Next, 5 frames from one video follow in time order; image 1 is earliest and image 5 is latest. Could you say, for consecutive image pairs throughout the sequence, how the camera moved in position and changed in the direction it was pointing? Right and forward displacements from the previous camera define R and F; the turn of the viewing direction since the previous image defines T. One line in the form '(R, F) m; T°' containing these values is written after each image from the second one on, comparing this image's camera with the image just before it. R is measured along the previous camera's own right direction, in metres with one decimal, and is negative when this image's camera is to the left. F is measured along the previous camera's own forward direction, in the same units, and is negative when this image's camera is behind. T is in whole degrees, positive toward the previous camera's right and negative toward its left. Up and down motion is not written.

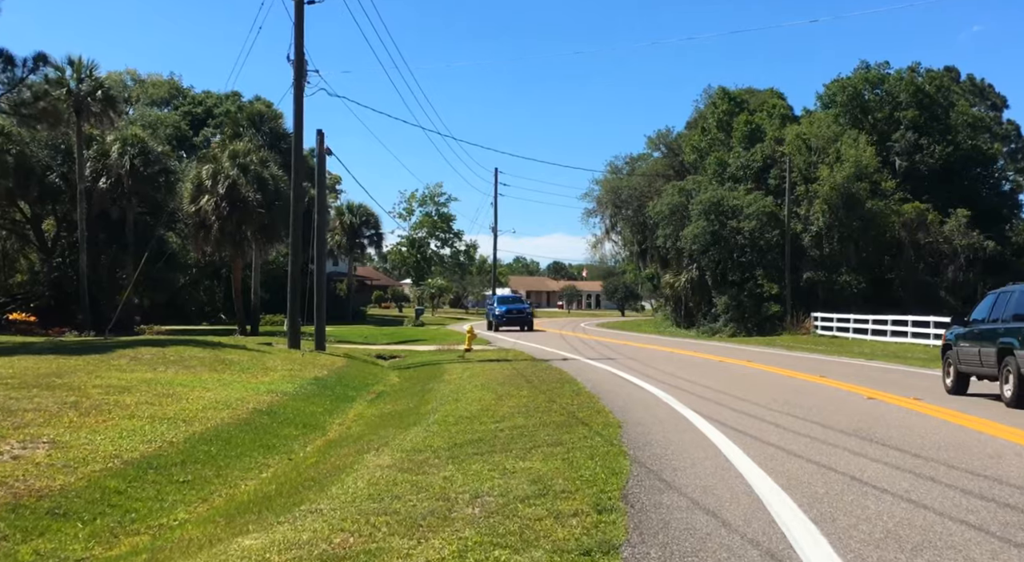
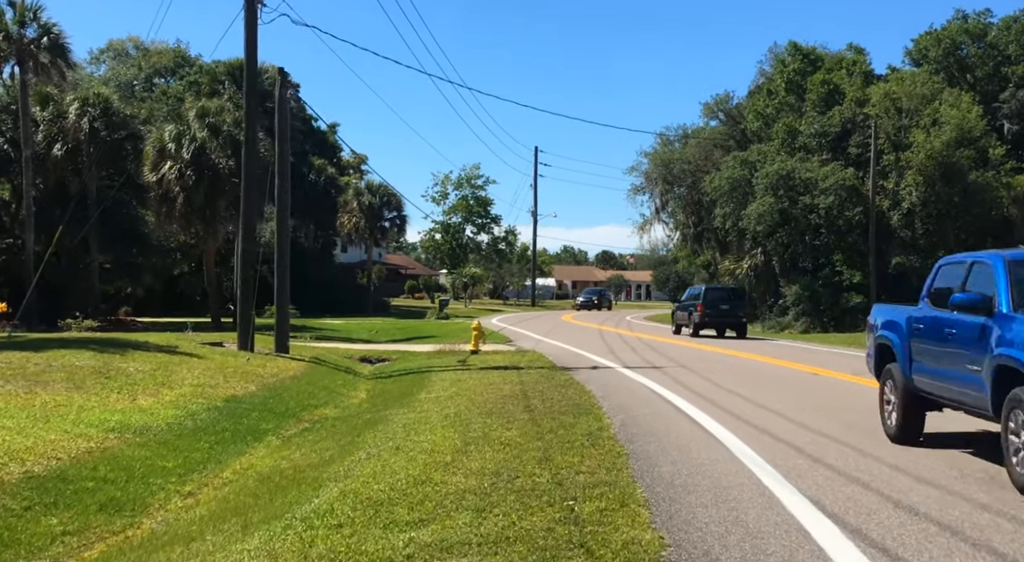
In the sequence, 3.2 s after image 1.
(+0.7, +6.7) m; -3°
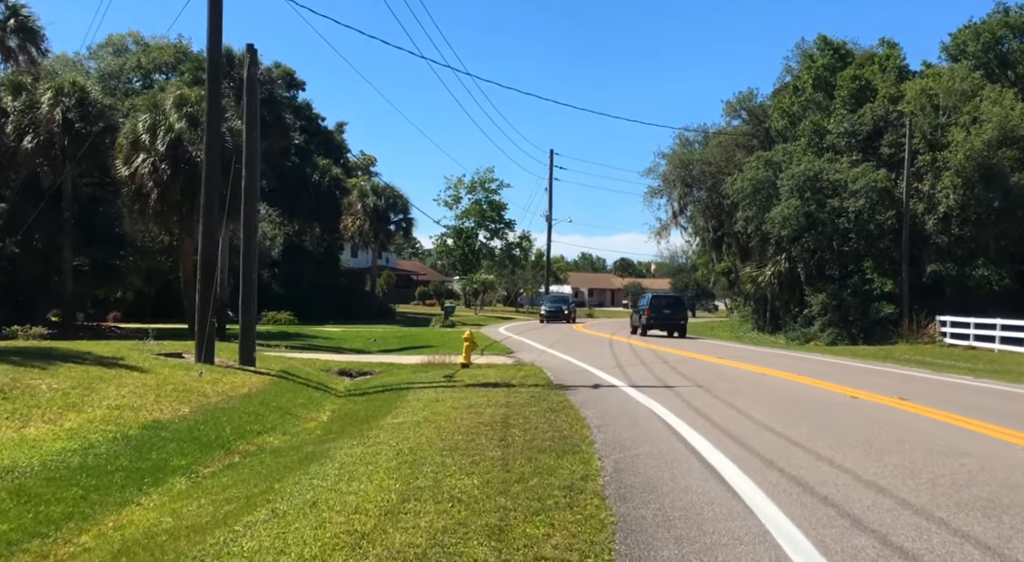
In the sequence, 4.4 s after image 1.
(+0.5, +2.6) m; -1°
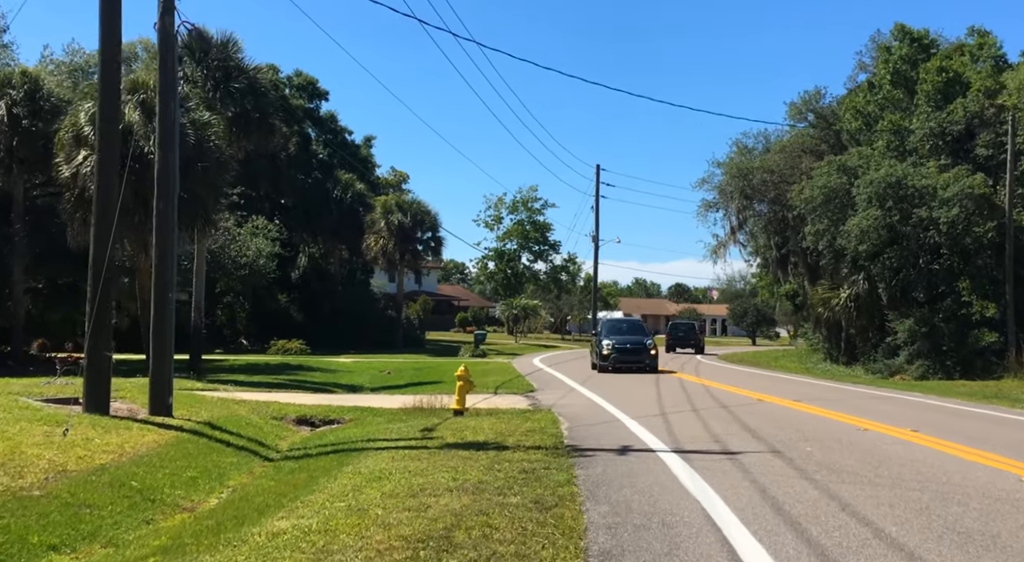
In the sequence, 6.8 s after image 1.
(+0.7, +5.3) m; -3°
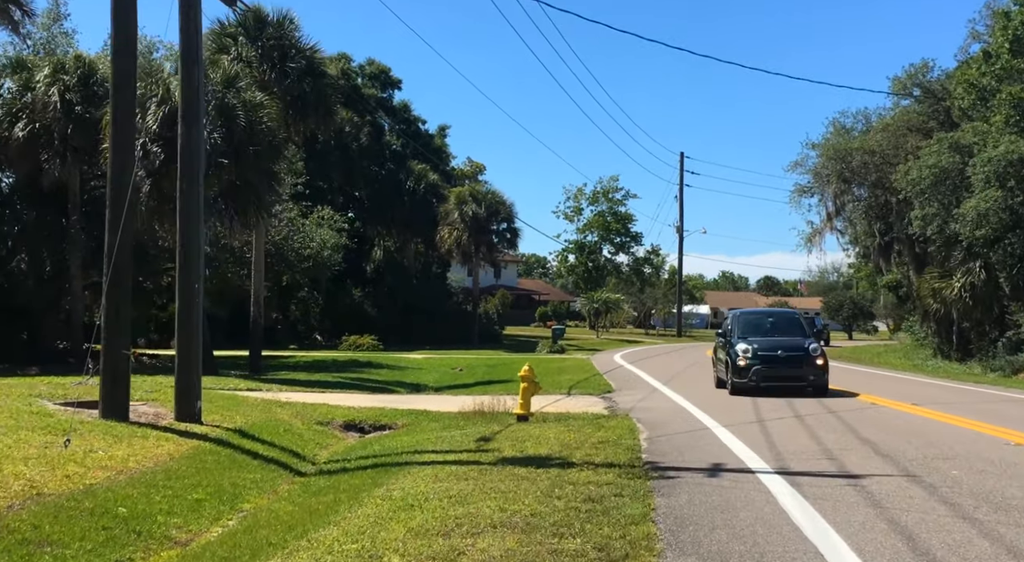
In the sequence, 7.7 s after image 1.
(+0.2, +2.0) m; -5°
